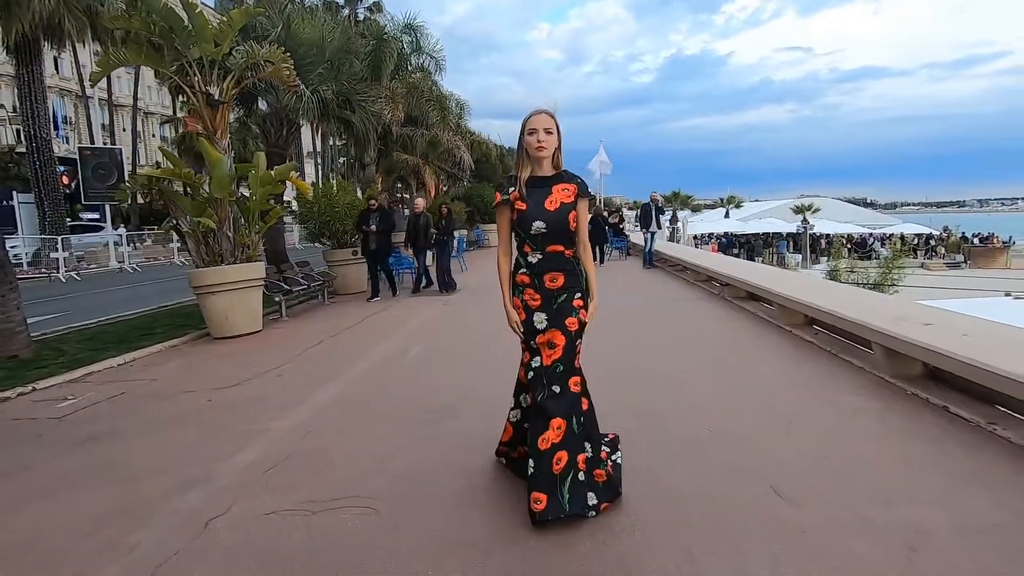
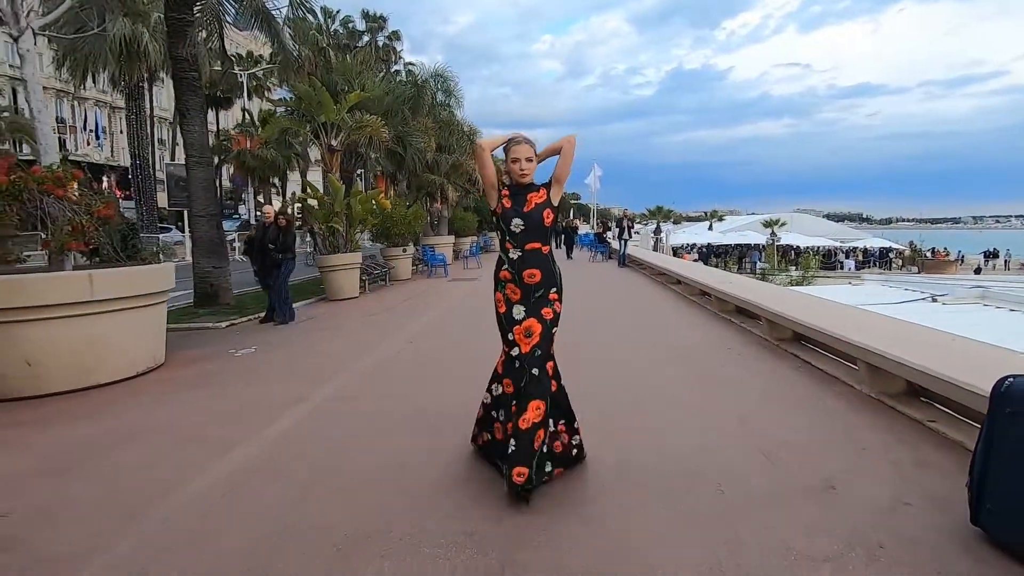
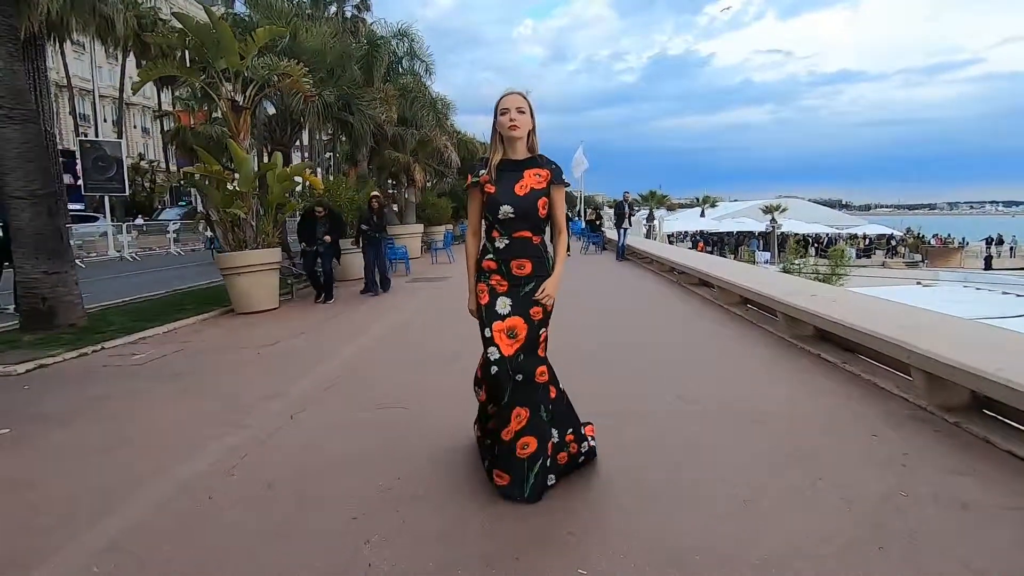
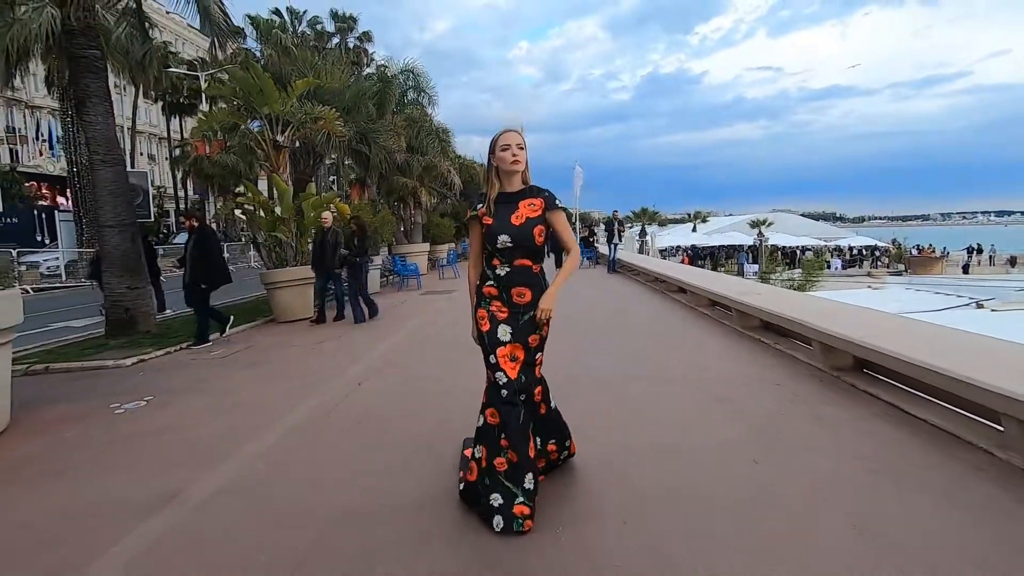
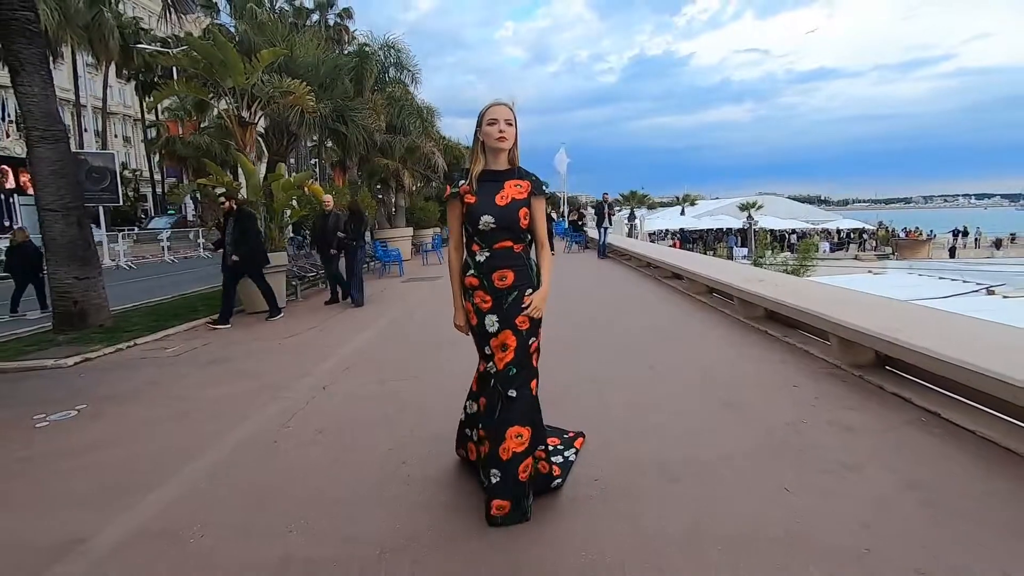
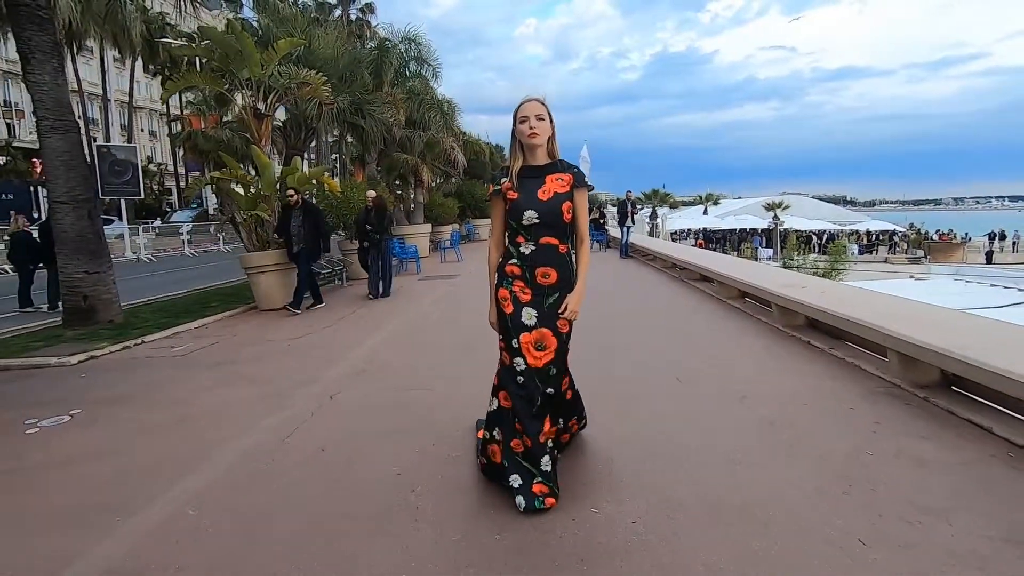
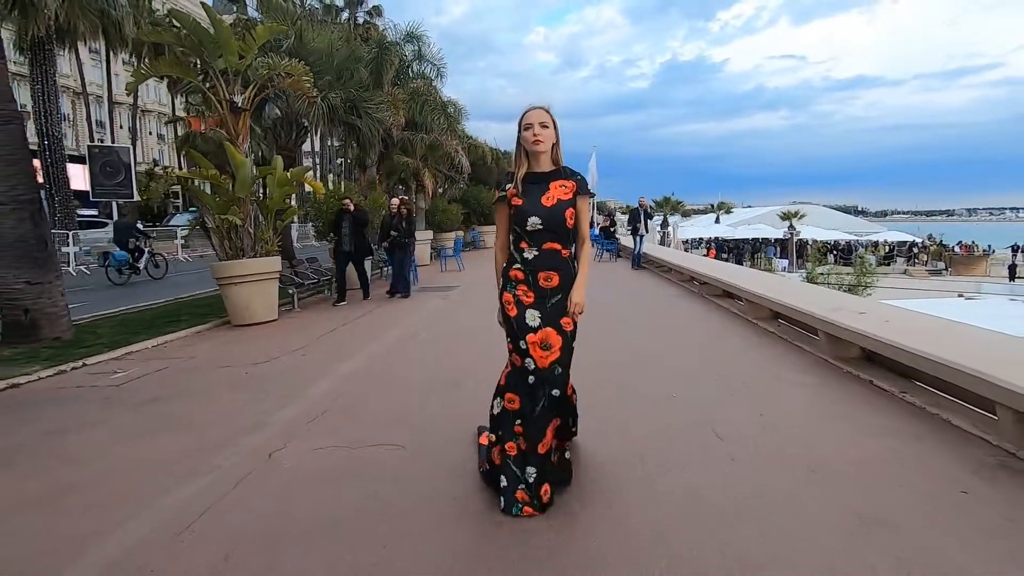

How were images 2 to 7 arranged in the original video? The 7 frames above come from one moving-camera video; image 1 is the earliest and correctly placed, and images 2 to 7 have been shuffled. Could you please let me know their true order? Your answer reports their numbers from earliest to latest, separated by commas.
7, 3, 6, 5, 4, 2
